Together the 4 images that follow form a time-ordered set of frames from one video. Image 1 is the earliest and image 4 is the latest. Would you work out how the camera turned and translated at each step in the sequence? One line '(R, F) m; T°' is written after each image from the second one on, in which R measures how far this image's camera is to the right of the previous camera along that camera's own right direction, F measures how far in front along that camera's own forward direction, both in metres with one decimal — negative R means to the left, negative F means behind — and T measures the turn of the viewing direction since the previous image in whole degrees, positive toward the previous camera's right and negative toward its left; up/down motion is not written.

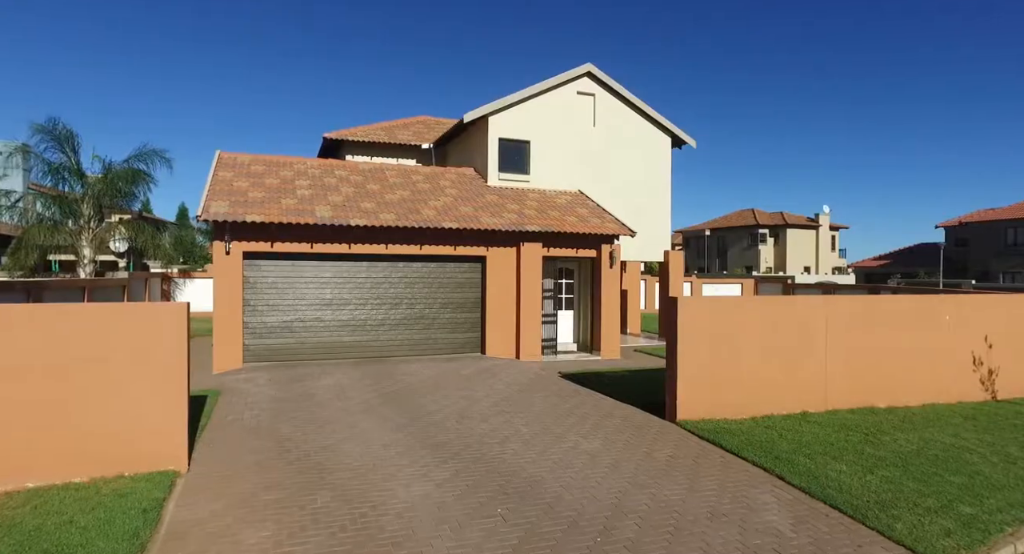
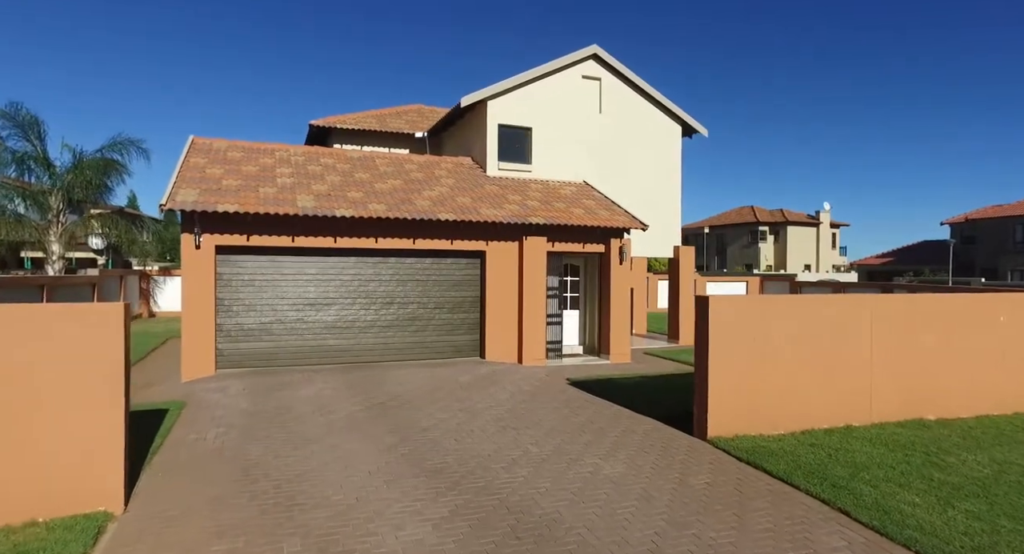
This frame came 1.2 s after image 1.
(-0.2, +1.2) m; +1°
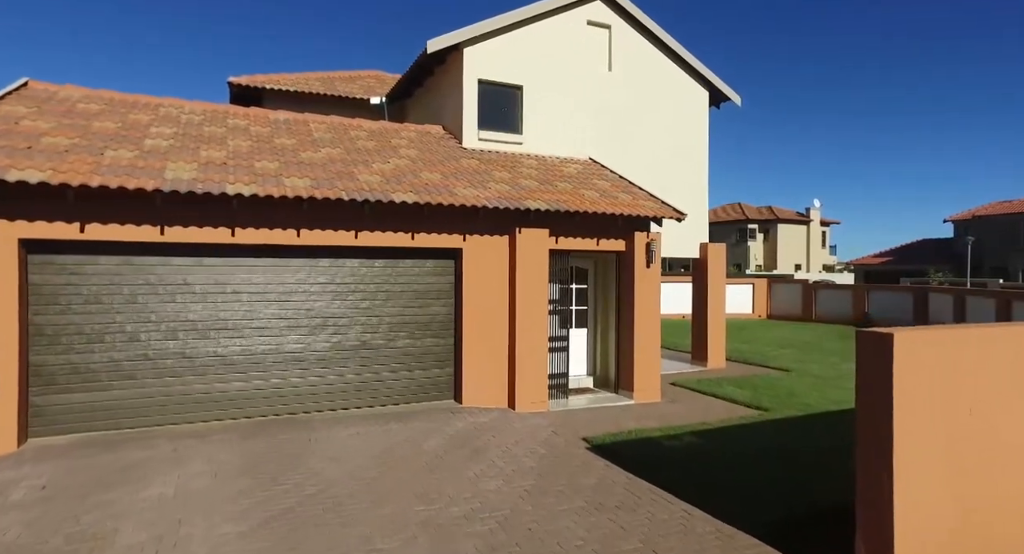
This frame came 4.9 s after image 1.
(-0.2, +4.1) m; +2°
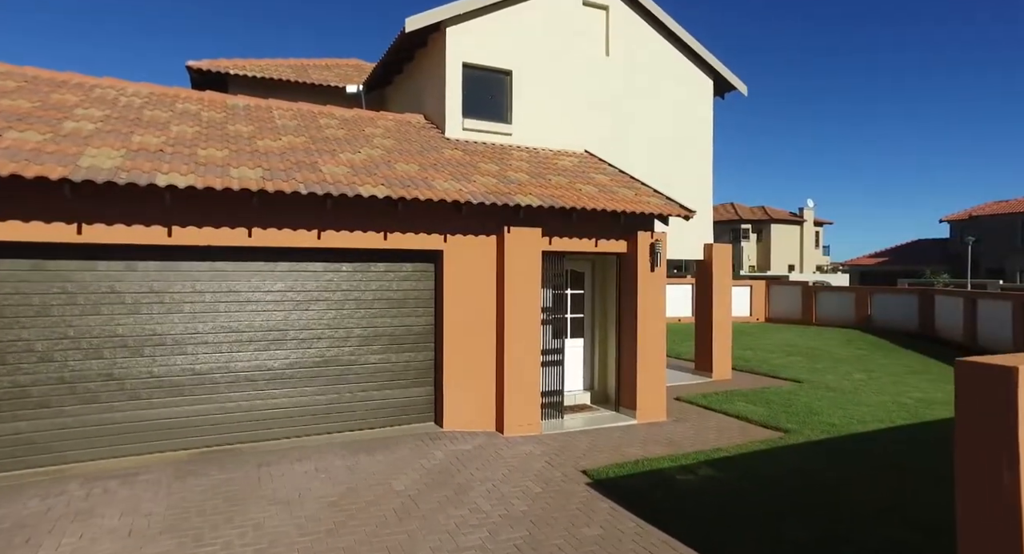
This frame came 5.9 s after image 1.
(0.0, +1.2) m; +1°
